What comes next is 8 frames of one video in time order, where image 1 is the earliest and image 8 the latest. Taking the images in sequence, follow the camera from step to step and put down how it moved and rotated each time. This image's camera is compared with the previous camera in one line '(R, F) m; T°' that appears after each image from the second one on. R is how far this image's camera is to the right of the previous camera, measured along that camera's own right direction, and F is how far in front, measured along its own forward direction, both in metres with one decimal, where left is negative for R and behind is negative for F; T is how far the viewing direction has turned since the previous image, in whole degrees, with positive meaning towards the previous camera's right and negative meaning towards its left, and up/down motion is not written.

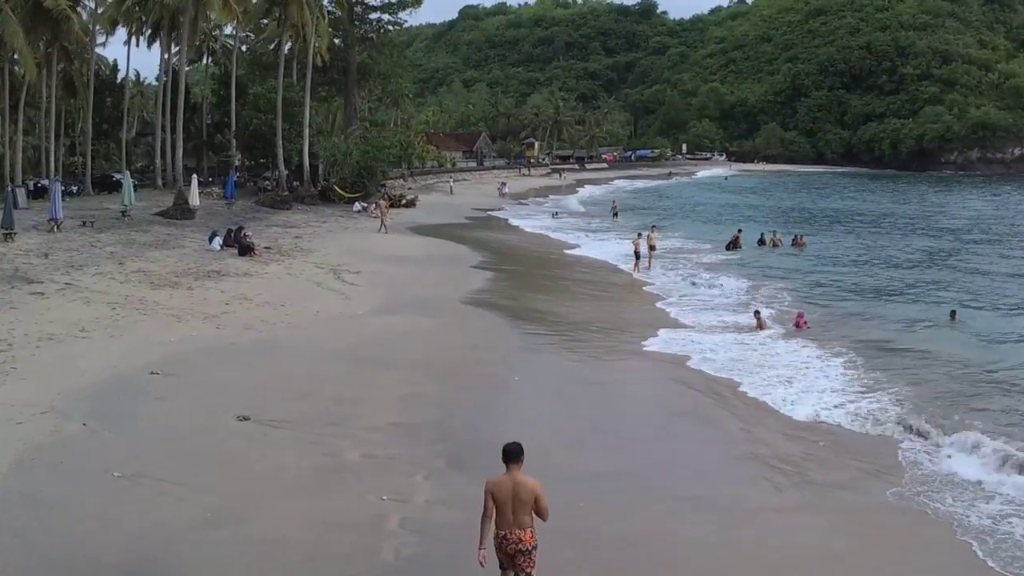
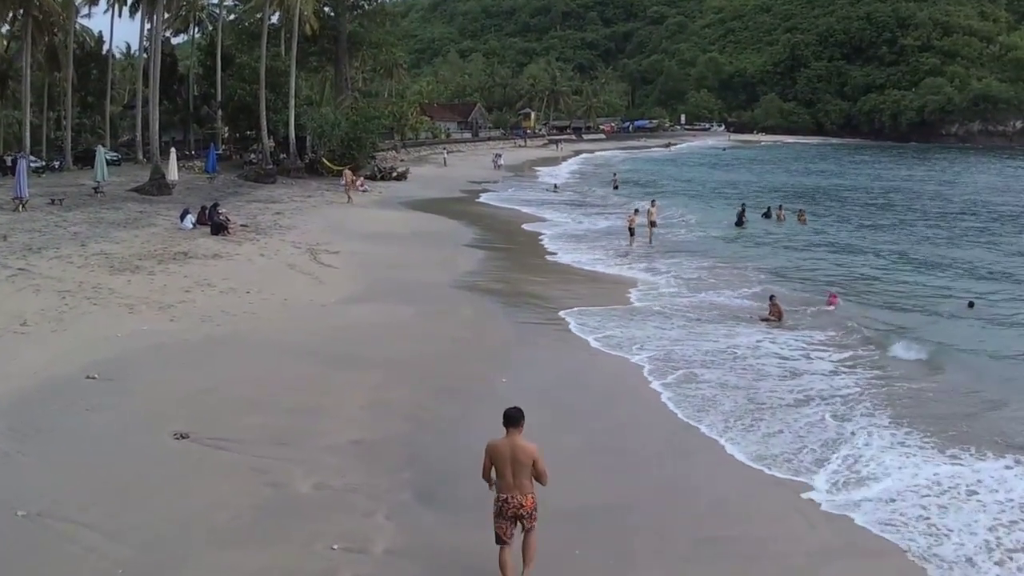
(+0.1, +1.5) m; 0°
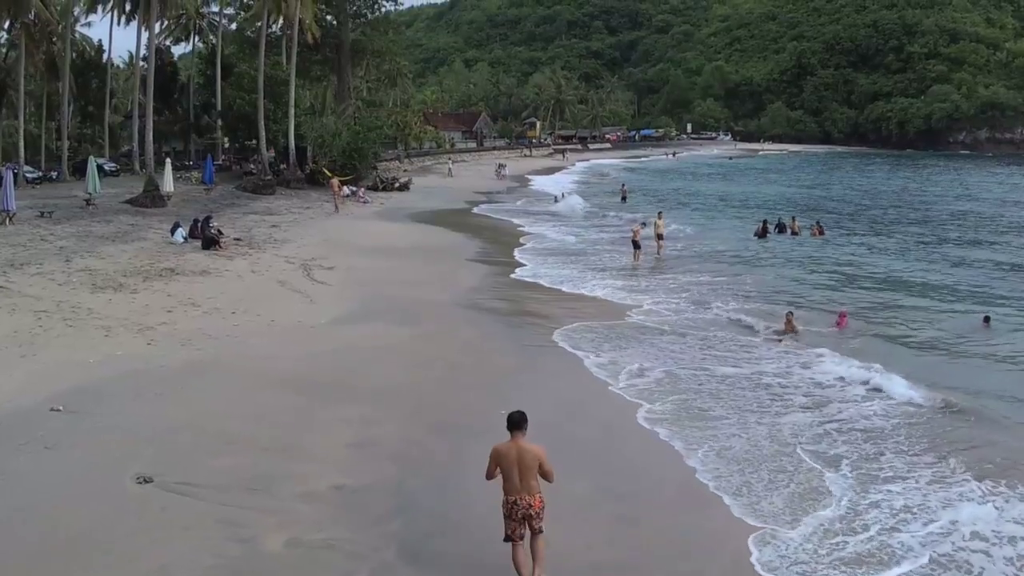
(+0.1, +0.9) m; 0°
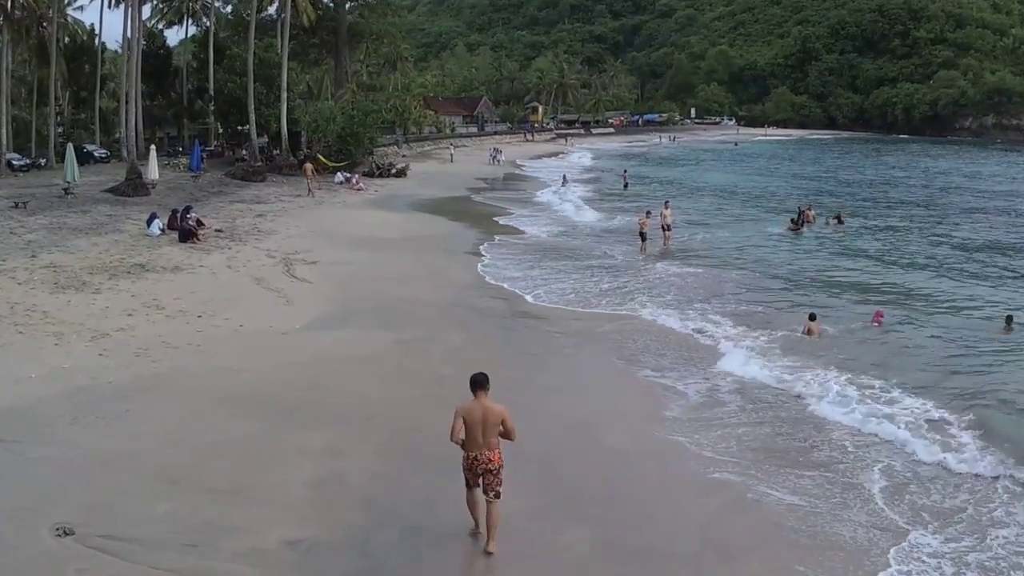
(+0.1, +1.3) m; 0°
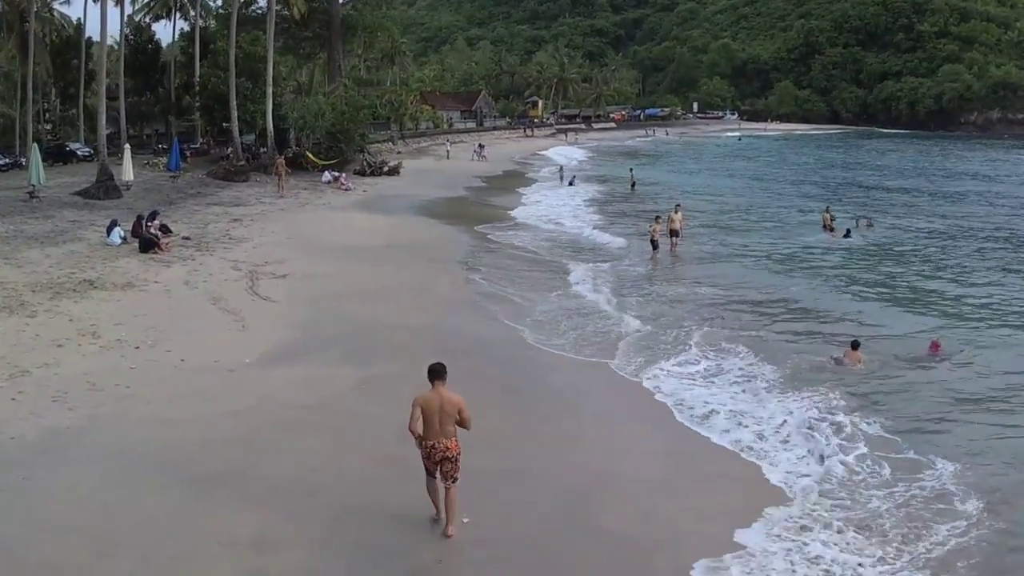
(+0.2, +1.8) m; 0°
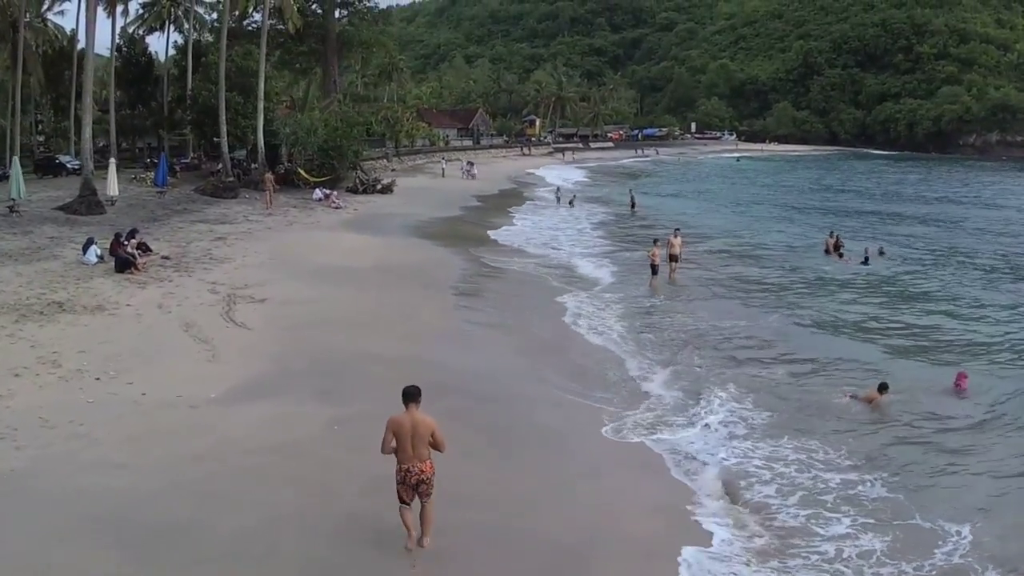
(+0.1, +0.7) m; 0°
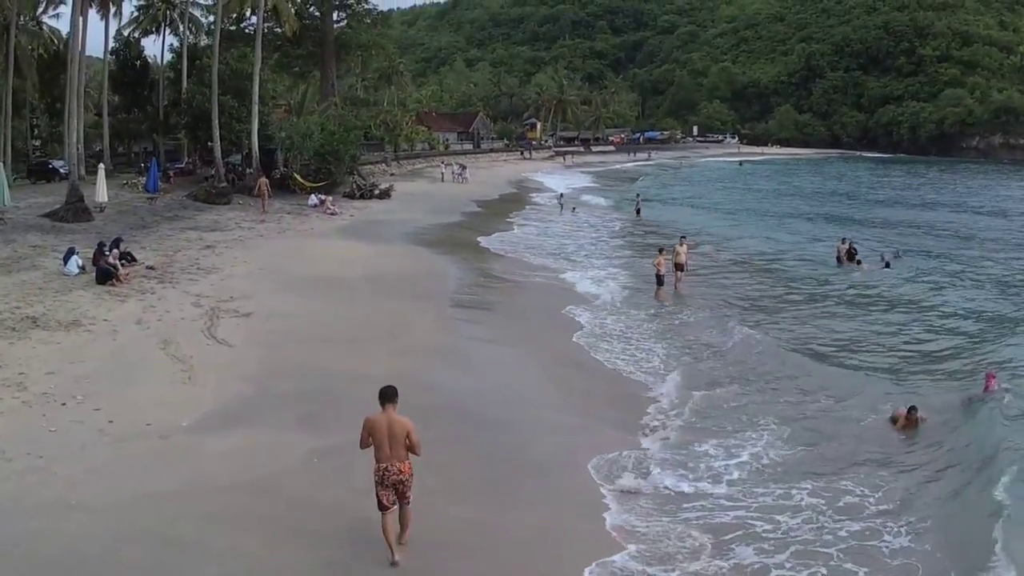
(+0.1, +0.8) m; 0°
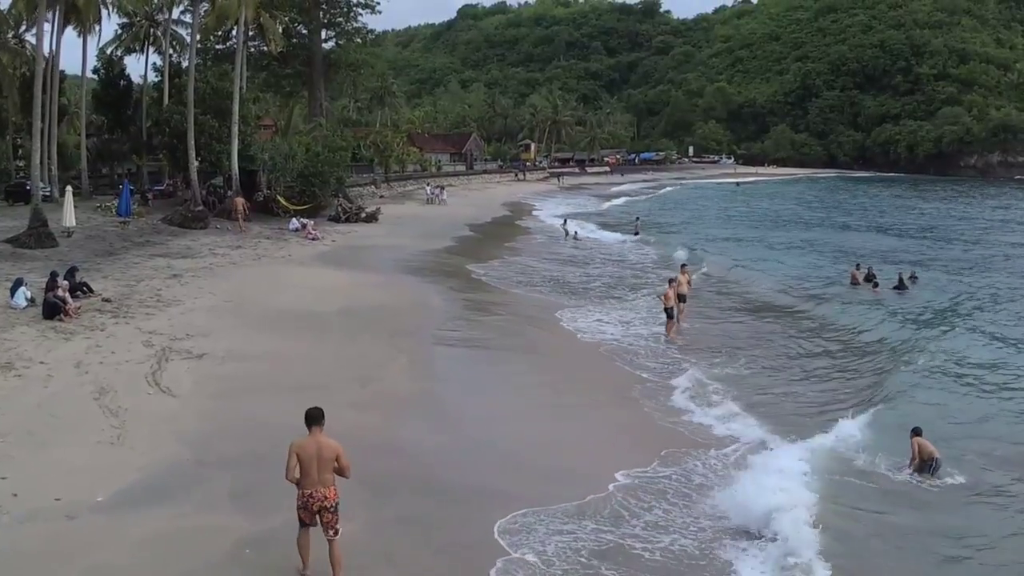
(+0.1, +1.5) m; 0°
